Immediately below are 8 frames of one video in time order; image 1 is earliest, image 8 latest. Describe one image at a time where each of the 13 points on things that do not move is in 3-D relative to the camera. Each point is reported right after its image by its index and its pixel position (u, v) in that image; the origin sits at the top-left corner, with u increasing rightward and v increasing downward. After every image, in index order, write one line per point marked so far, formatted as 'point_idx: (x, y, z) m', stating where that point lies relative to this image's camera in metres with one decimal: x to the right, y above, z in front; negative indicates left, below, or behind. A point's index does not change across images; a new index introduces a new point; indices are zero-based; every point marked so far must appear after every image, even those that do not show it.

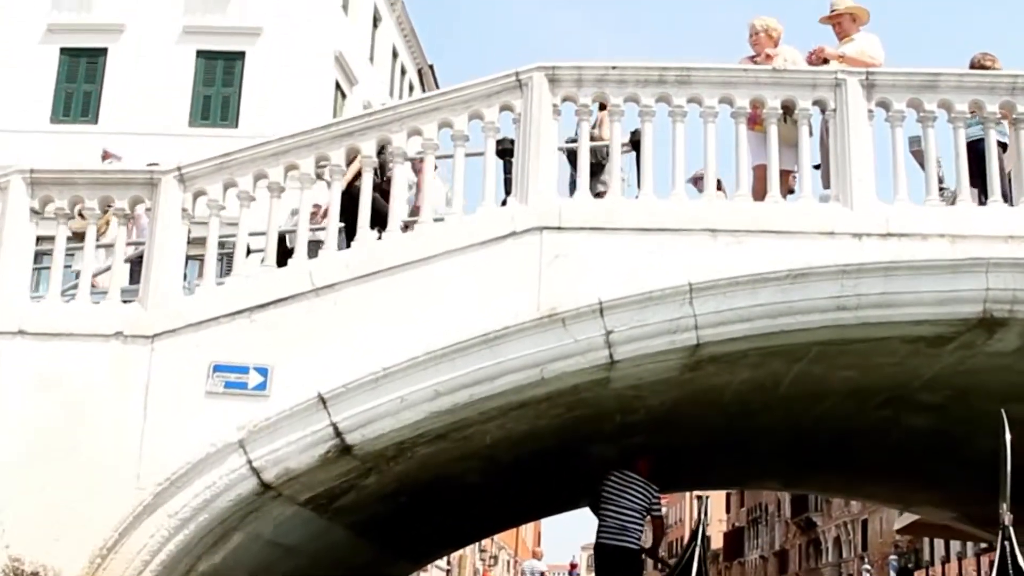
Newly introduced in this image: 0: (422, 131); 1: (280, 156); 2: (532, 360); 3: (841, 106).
0: (-0.5, +0.8, +7.0) m
1: (-1.2, +0.7, +7.0) m
2: (+0.1, -0.3, +6.5) m
3: (+1.6, +0.9, +6.9) m
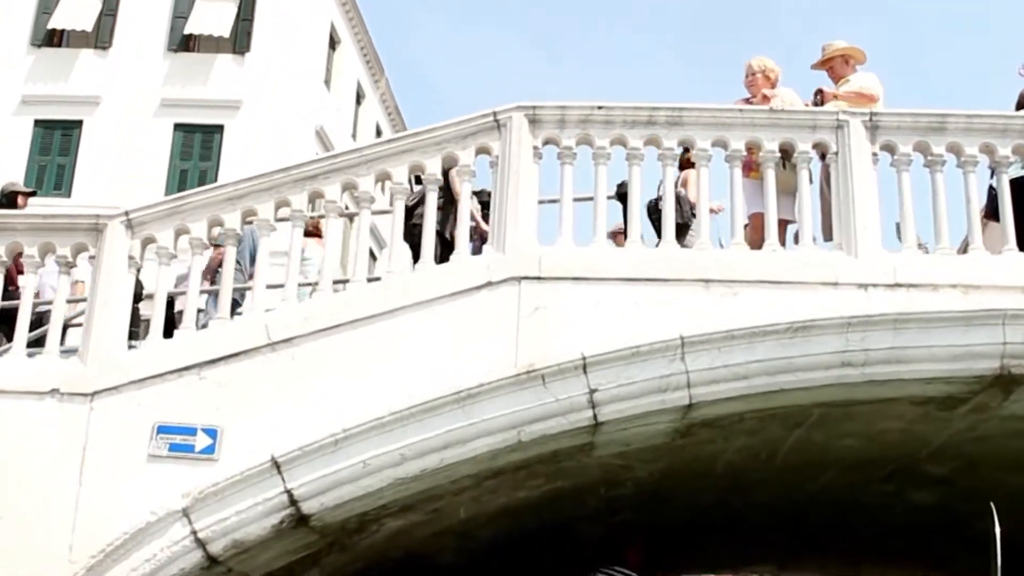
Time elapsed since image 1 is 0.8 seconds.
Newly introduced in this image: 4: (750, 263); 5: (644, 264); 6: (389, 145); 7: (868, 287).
0: (-0.6, +0.5, +6.5) m
1: (-1.3, +0.4, +6.5) m
2: (0.0, -0.6, +5.9) m
3: (+1.5, +0.6, +6.5) m
4: (+1.1, +0.1, +6.2) m
5: (+0.6, +0.1, +6.2) m
6: (-0.6, +0.7, +6.5) m
7: (+1.5, 0.0, +6.1) m
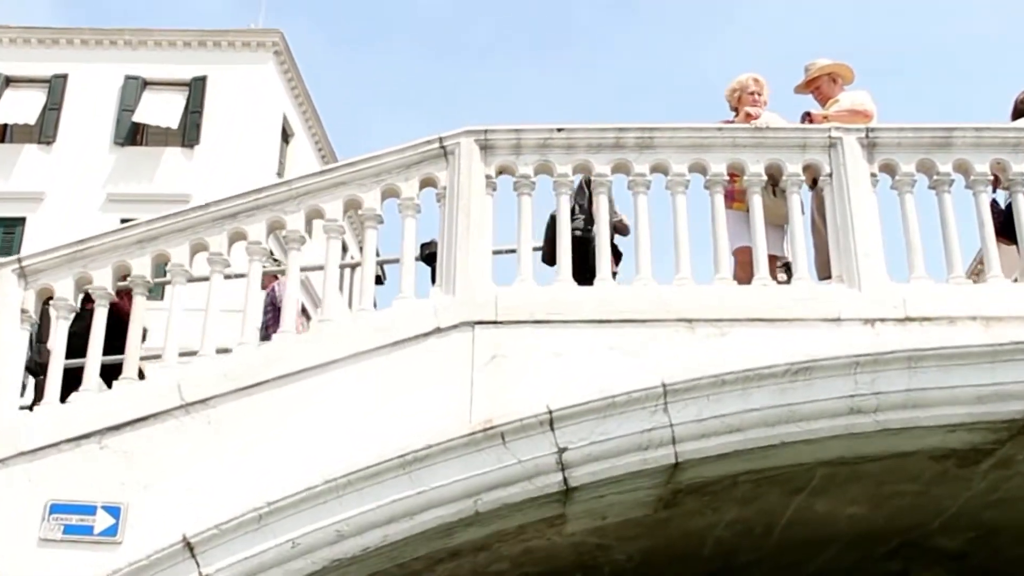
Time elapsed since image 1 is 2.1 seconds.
0: (-0.8, +0.3, +5.7) m
1: (-1.5, +0.2, +5.6) m
2: (-0.2, -0.7, +5.0) m
3: (+1.3, +0.5, +5.7) m
4: (+0.9, 0.0, +5.3) m
5: (+0.4, 0.0, +5.3) m
6: (-0.8, +0.4, +5.7) m
7: (+1.4, -0.1, +5.3) m
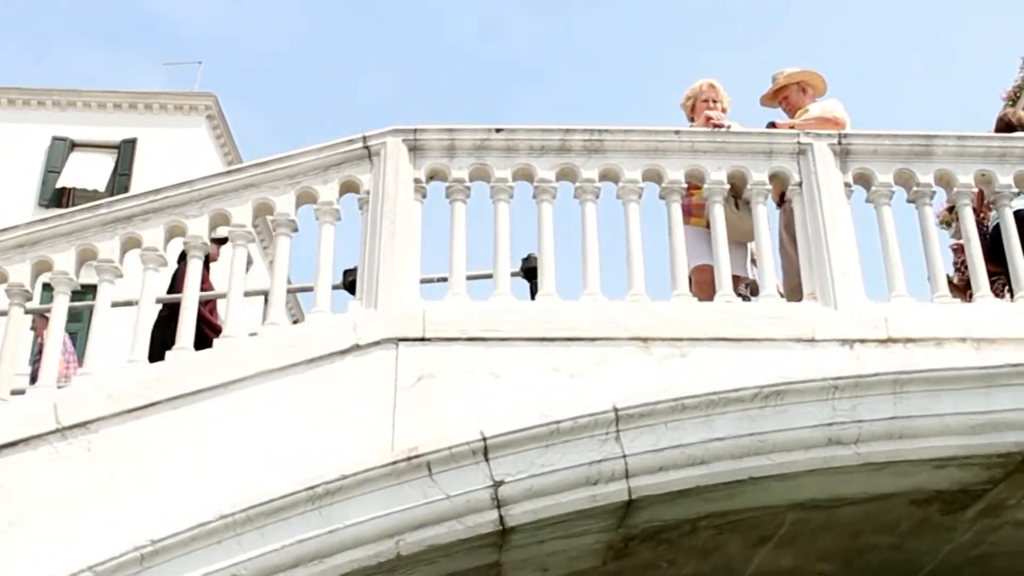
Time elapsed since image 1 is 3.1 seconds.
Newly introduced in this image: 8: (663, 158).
0: (-1.0, +0.3, +5.0) m
1: (-1.7, +0.1, +4.9) m
2: (-0.4, -0.7, +4.3) m
3: (+1.1, +0.4, +5.1) m
4: (+0.6, -0.1, +4.7) m
5: (+0.2, -0.1, +4.7) m
6: (-1.0, +0.4, +5.0) m
7: (+1.1, -0.2, +4.7) m
8: (+0.6, +0.5, +5.1) m
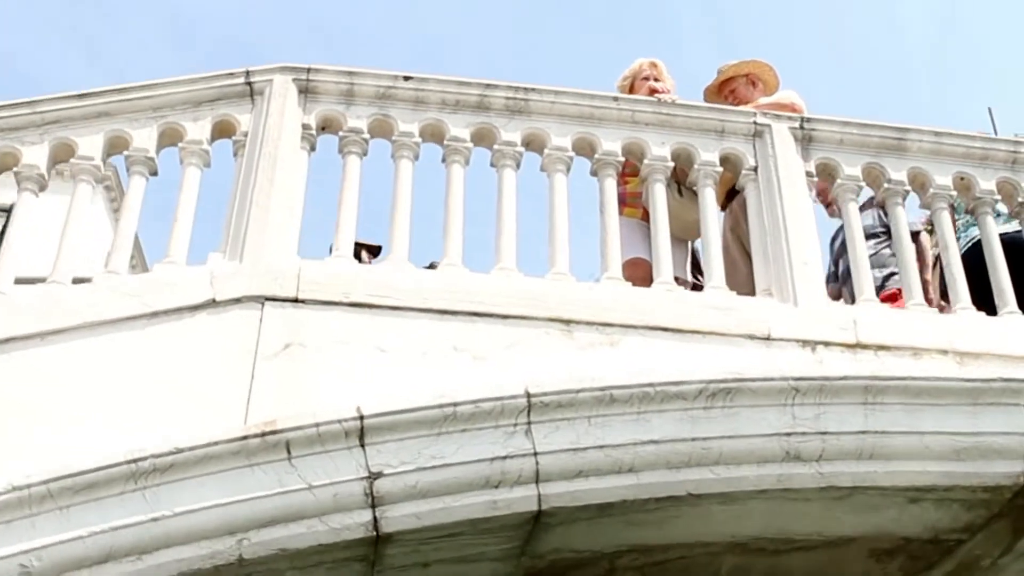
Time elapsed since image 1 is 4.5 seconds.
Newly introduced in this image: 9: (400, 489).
0: (-1.3, +0.4, +4.1) m
1: (-2.0, +0.3, +4.0) m
2: (-0.7, -0.6, +3.3) m
3: (+0.8, +0.4, +4.4) m
4: (+0.3, 0.0, +3.9) m
5: (-0.1, 0.0, +3.8) m
6: (-1.3, +0.5, +4.1) m
7: (+0.8, -0.2, +3.9) m
8: (+0.3, +0.5, +4.4) m
9: (-0.3, -0.5, +3.4) m
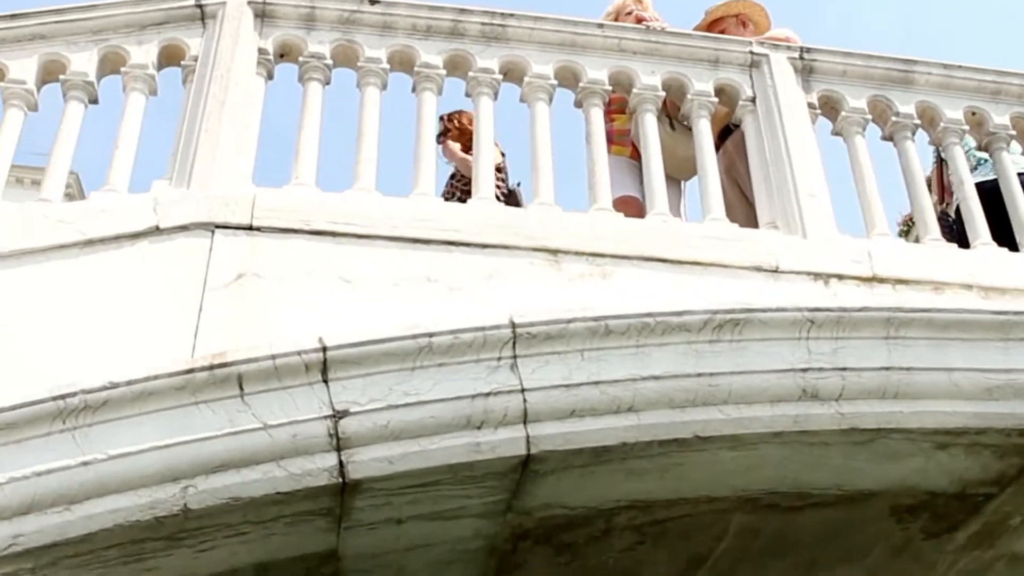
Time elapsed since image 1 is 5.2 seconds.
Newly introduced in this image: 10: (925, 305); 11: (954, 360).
0: (-1.3, +0.6, +3.7) m
1: (-2.0, +0.5, +3.5) m
2: (-0.7, -0.4, +2.9) m
3: (+0.7, +0.5, +4.0) m
4: (+0.3, +0.1, +3.5) m
5: (-0.2, +0.2, +3.4) m
6: (-1.3, +0.7, +3.7) m
7: (+0.8, 0.0, +3.5) m
8: (+0.2, +0.7, +4.0) m
9: (-0.3, -0.3, +3.0) m
10: (+1.0, 0.0, +3.5) m
11: (+1.1, -0.2, +3.4) m
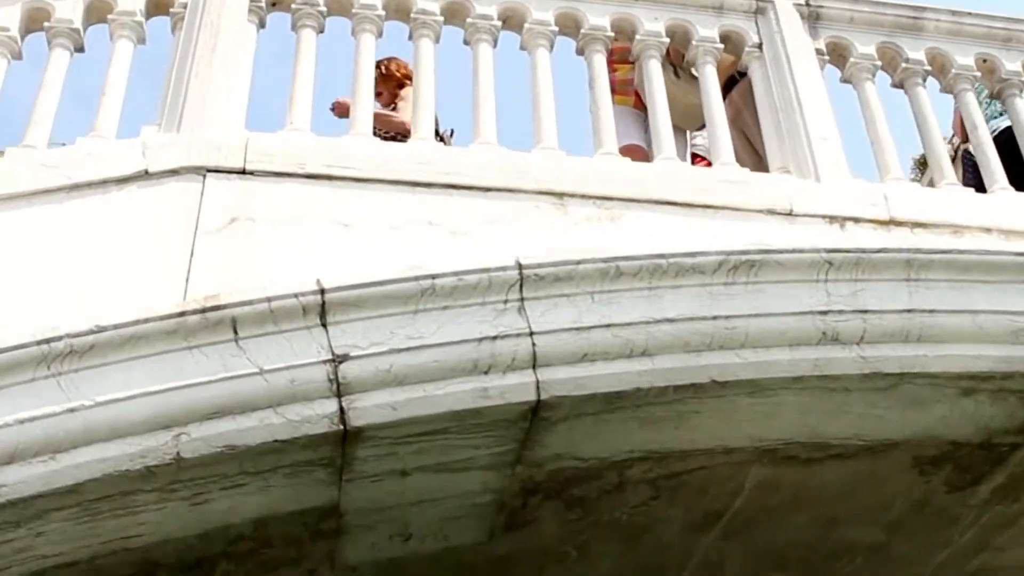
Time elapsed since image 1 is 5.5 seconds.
0: (-1.3, +0.7, +3.5) m
1: (-2.0, +0.6, +3.4) m
2: (-0.7, -0.2, +2.8) m
3: (+0.7, +0.7, +3.9) m
4: (+0.3, +0.3, +3.4) m
5: (-0.2, +0.3, +3.3) m
6: (-1.3, +0.8, +3.6) m
7: (+0.8, +0.2, +3.4) m
8: (+0.2, +0.8, +3.9) m
9: (-0.3, -0.2, +2.9) m
10: (+1.0, +0.1, +3.4) m
11: (+1.1, 0.0, +3.2) m
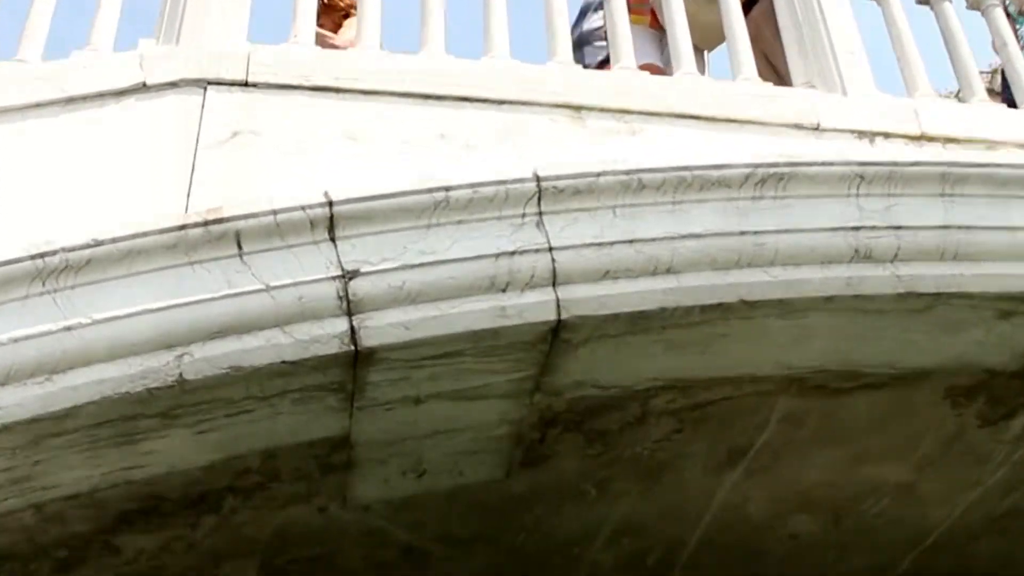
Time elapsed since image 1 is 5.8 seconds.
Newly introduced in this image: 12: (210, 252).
0: (-1.3, +0.8, +3.4) m
1: (-2.0, +0.7, +3.2) m
2: (-0.7, -0.1, +2.6) m
3: (+0.7, +0.9, +3.7) m
4: (+0.3, +0.5, +3.2) m
5: (-0.1, +0.5, +3.2) m
6: (-1.3, +1.0, +3.4) m
7: (+0.8, +0.3, +3.2) m
8: (+0.2, +1.0, +3.7) m
9: (-0.2, 0.0, +2.7) m
10: (+1.1, +0.3, +3.2) m
11: (+1.1, +0.2, +3.1) m
12: (-0.6, +0.1, +2.7) m
